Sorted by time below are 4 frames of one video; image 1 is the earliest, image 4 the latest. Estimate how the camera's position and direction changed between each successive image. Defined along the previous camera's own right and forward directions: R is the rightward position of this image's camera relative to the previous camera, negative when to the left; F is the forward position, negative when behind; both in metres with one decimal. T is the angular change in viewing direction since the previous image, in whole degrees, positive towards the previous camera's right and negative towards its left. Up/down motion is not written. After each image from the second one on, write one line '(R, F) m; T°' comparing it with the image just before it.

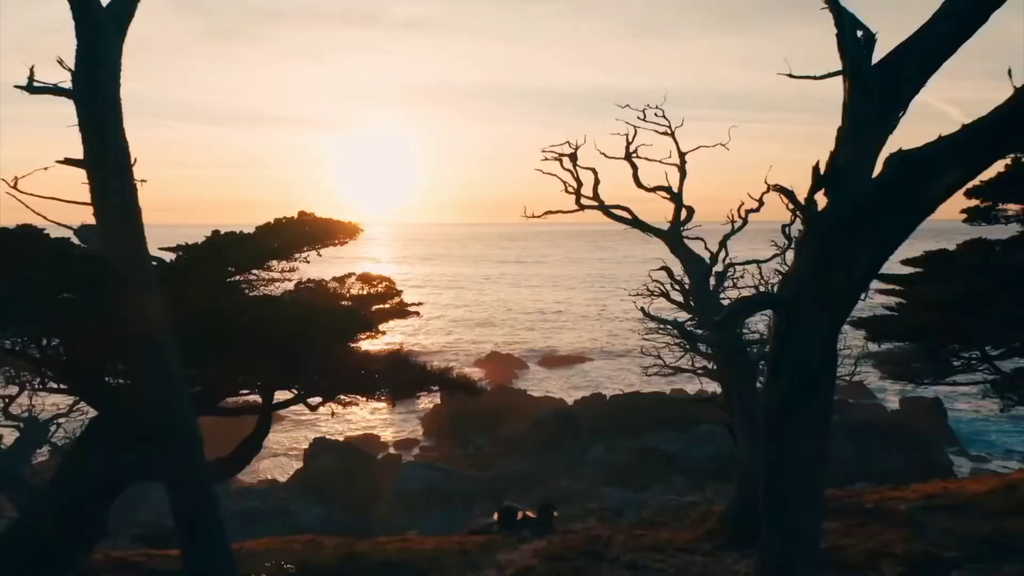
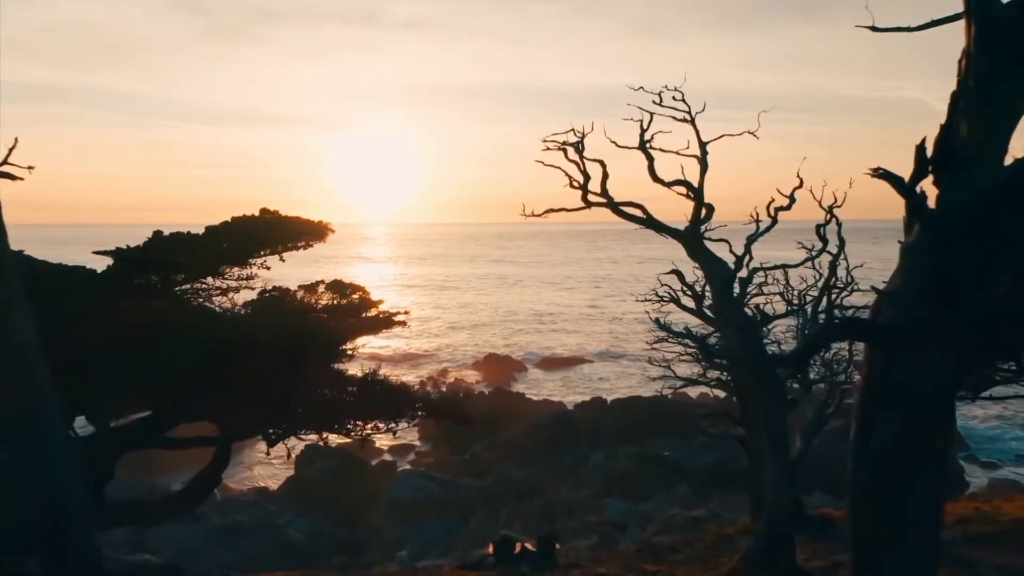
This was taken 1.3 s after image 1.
(0.0, +0.9) m; 0°
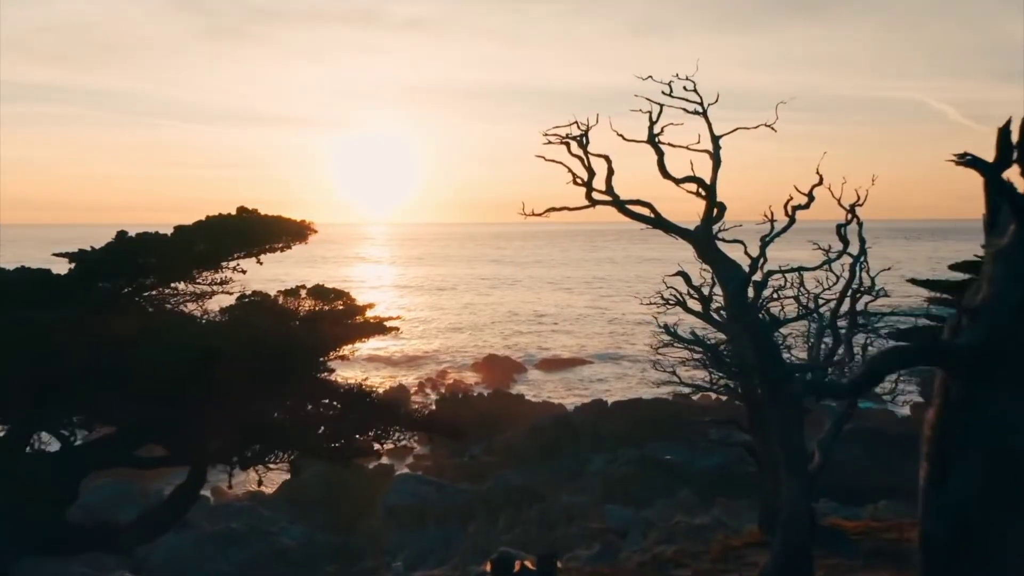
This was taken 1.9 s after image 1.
(0.0, +0.4) m; 0°
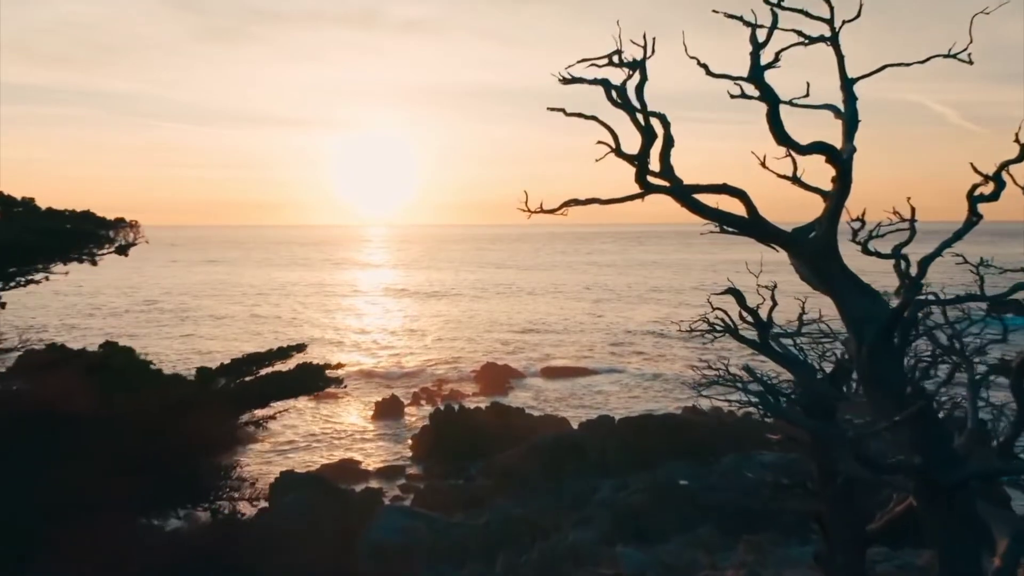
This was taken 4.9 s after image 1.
(0.0, +2.3) m; 0°
